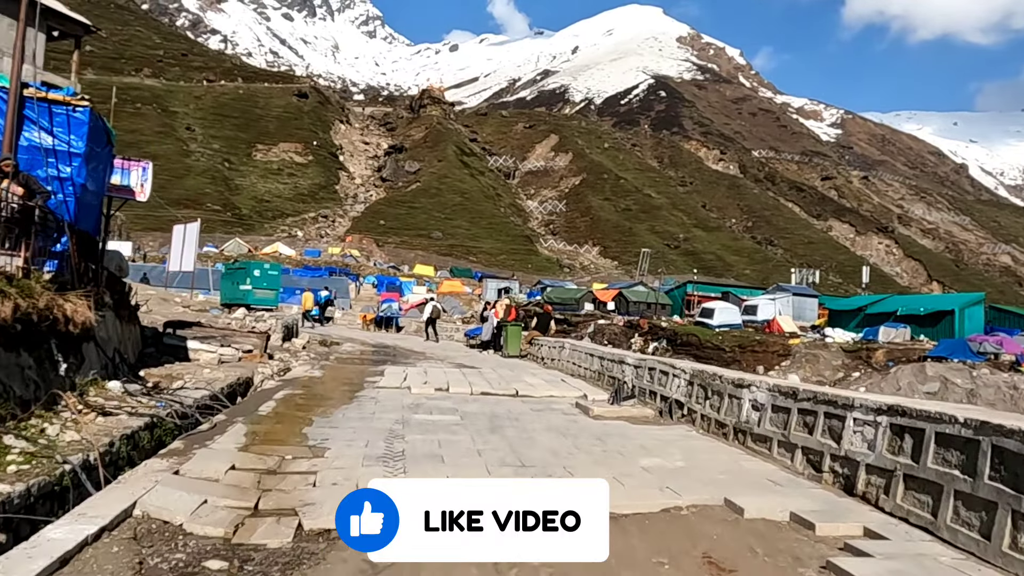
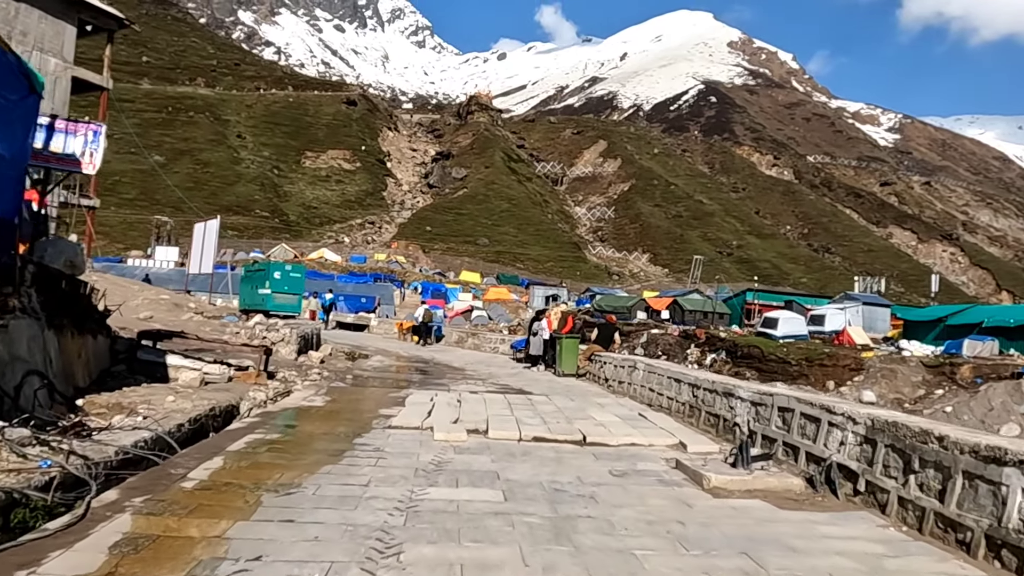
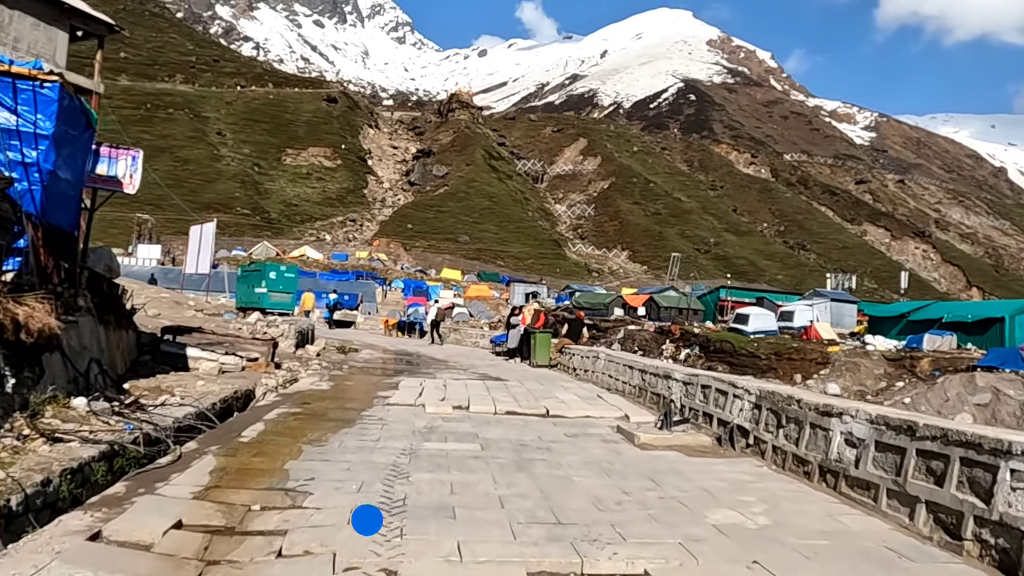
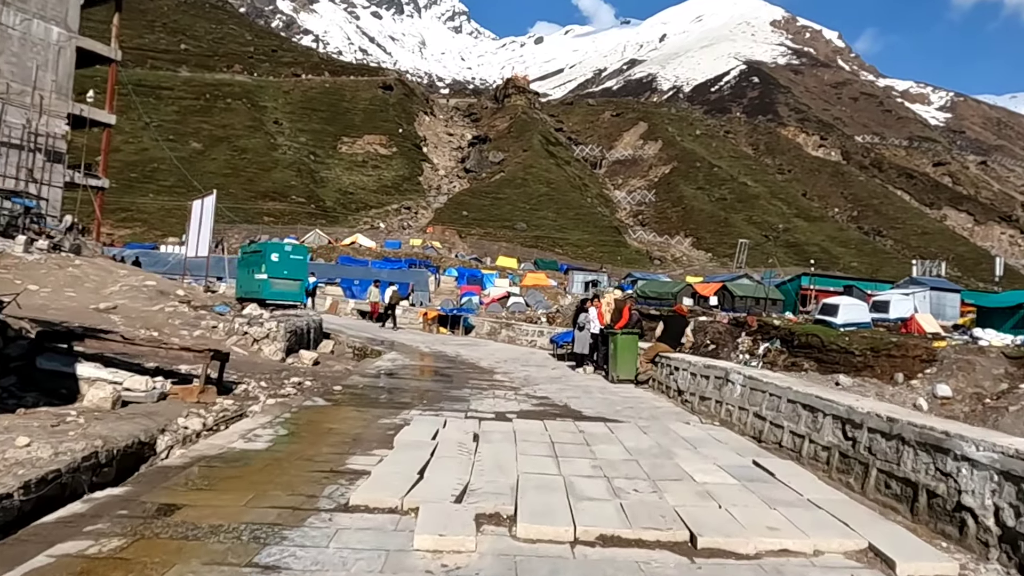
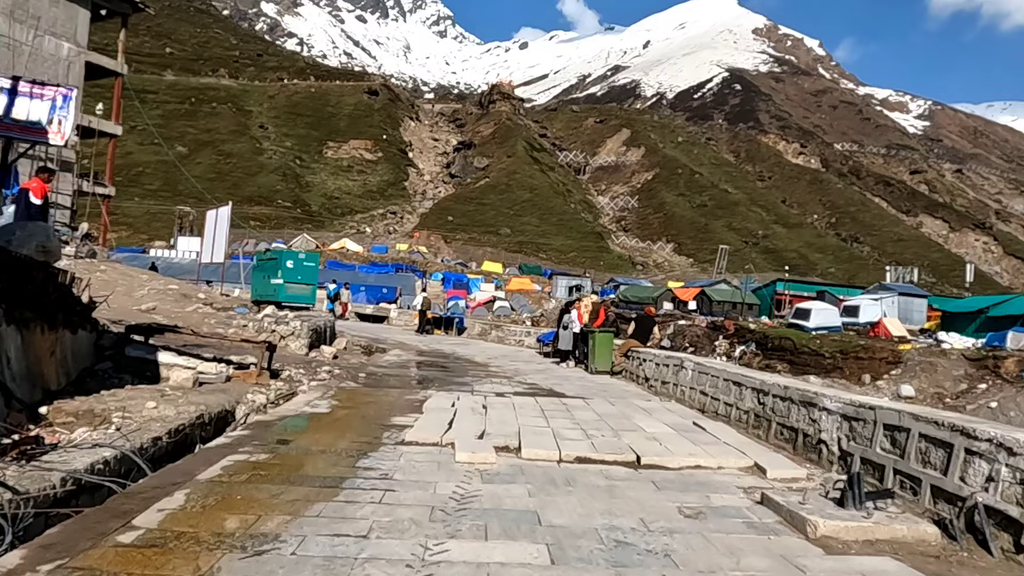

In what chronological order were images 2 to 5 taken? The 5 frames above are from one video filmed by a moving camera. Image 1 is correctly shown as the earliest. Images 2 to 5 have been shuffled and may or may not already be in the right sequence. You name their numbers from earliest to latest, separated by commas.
3, 2, 5, 4
